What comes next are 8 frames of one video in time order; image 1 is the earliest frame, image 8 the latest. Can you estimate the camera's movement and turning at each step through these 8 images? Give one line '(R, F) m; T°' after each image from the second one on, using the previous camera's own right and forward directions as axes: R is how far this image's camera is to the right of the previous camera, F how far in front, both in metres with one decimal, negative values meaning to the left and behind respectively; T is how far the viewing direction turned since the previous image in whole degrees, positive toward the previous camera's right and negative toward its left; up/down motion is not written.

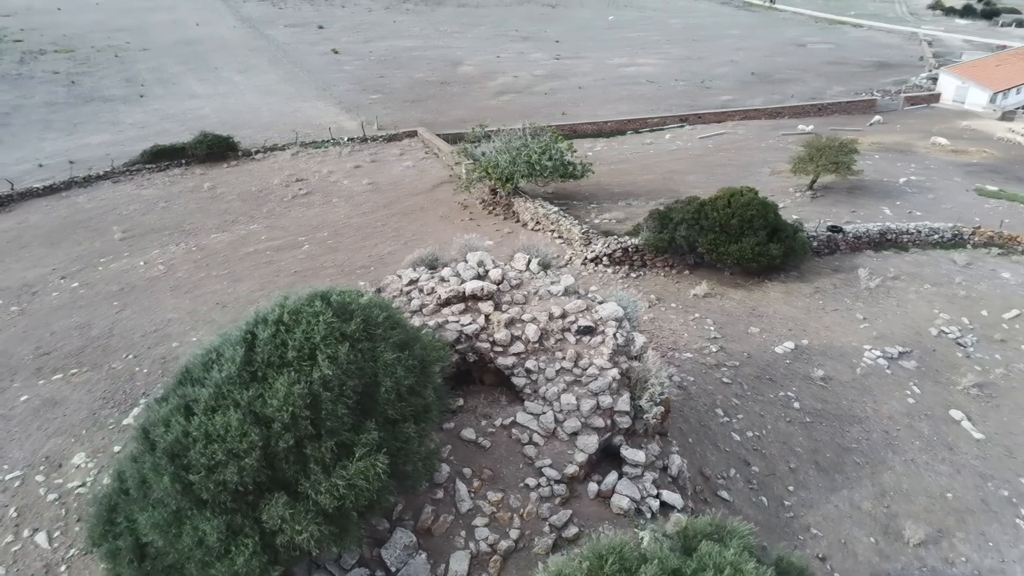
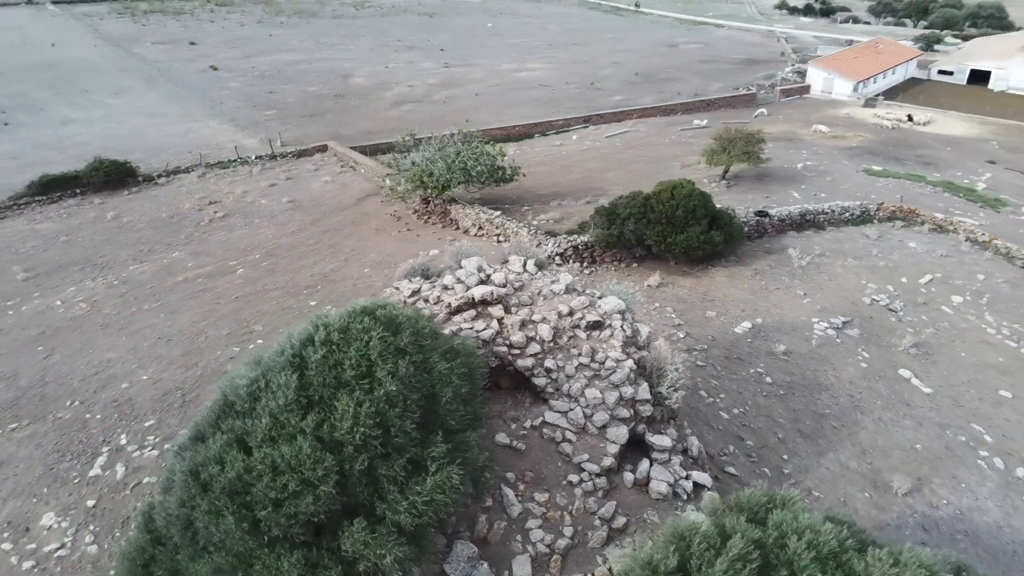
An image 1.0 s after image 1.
(-1.1, +0.1) m; +9°
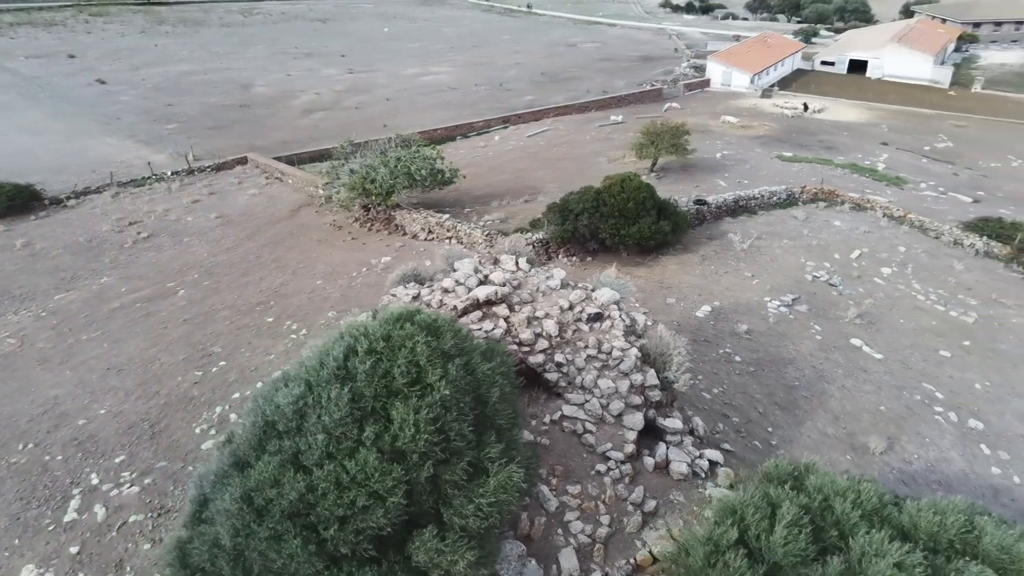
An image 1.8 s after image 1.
(-0.9, 0.0) m; +8°
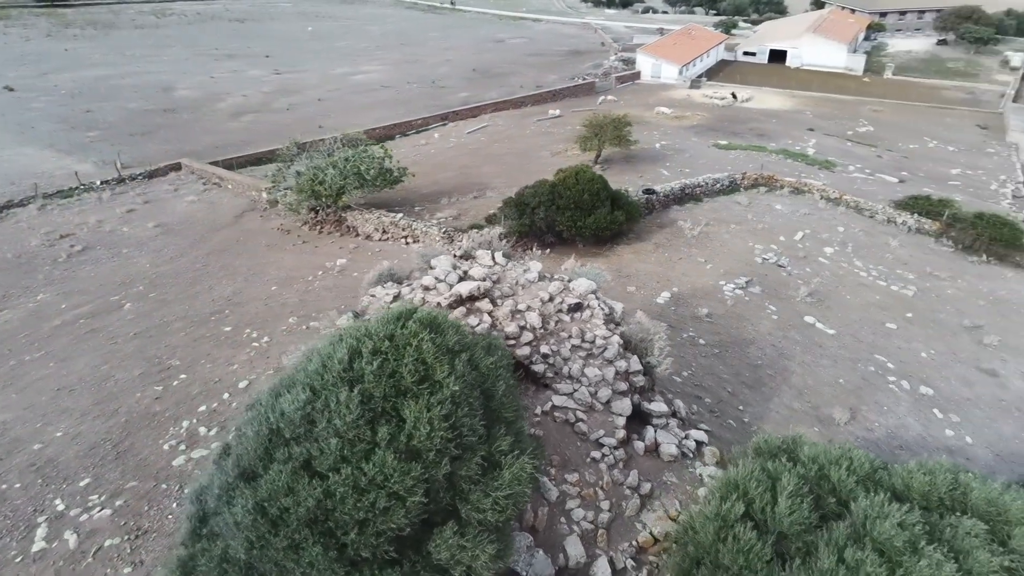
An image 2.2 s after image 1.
(-0.4, 0.0) m; +5°
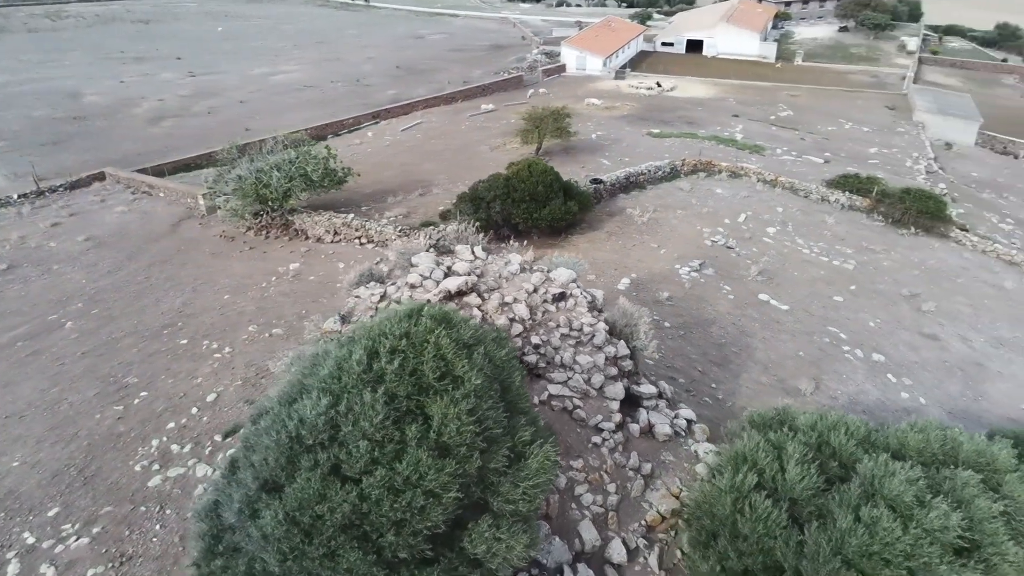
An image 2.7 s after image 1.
(-0.5, 0.0) m; +6°
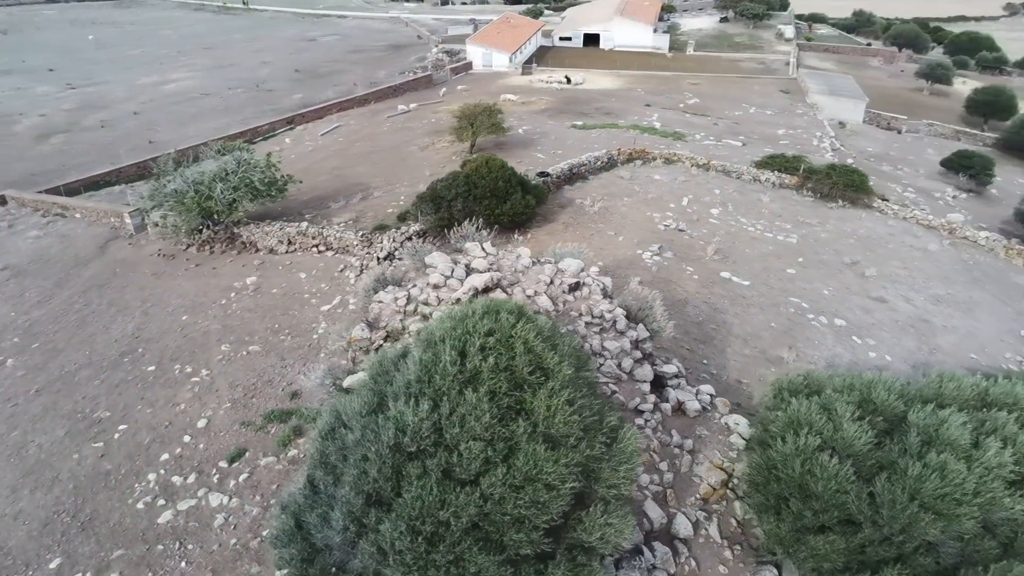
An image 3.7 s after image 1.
(-1.1, +0.1) m; +8°
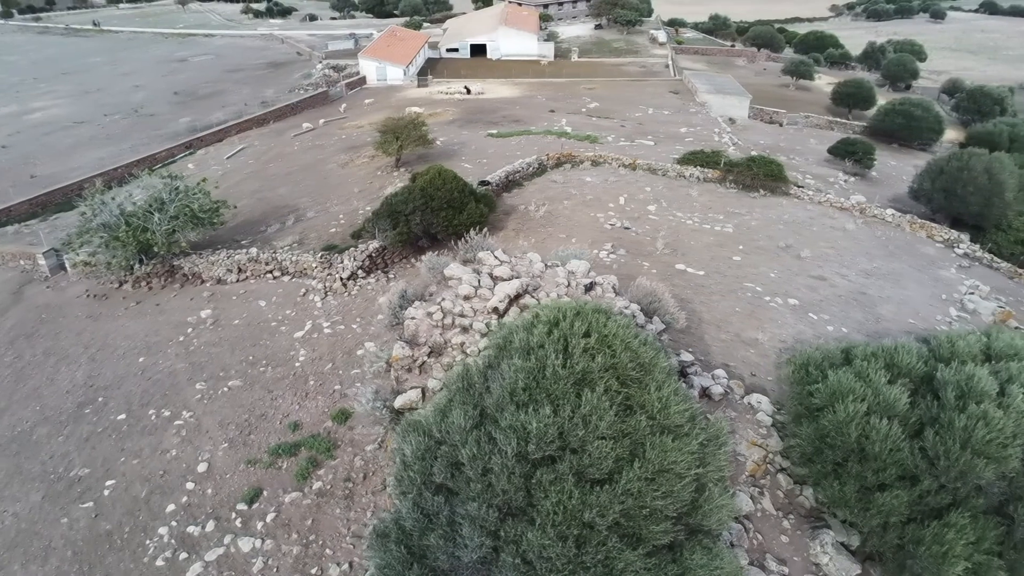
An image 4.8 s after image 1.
(-1.3, +0.1) m; +9°
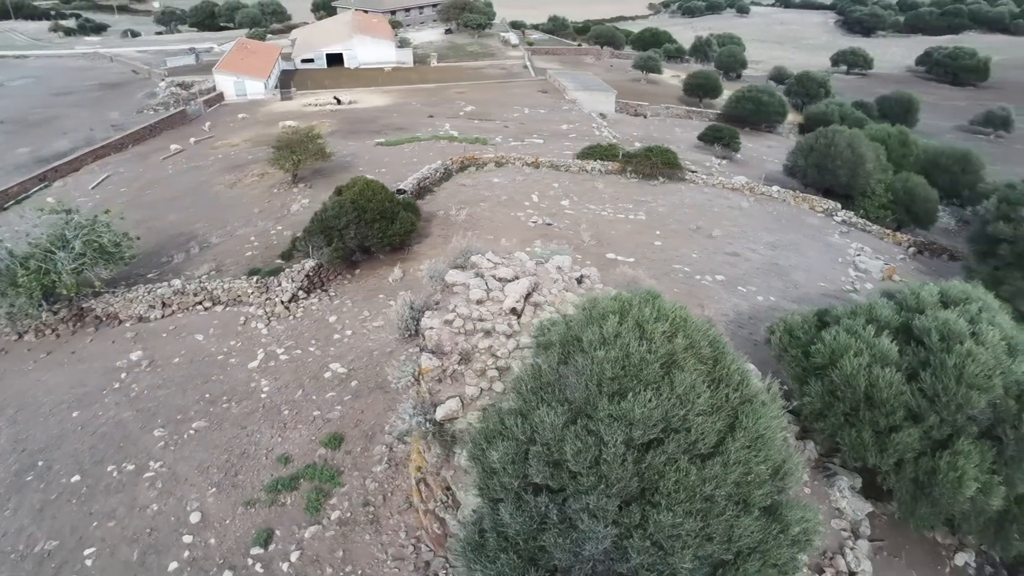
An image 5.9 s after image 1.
(-1.3, +0.1) m; +11°
